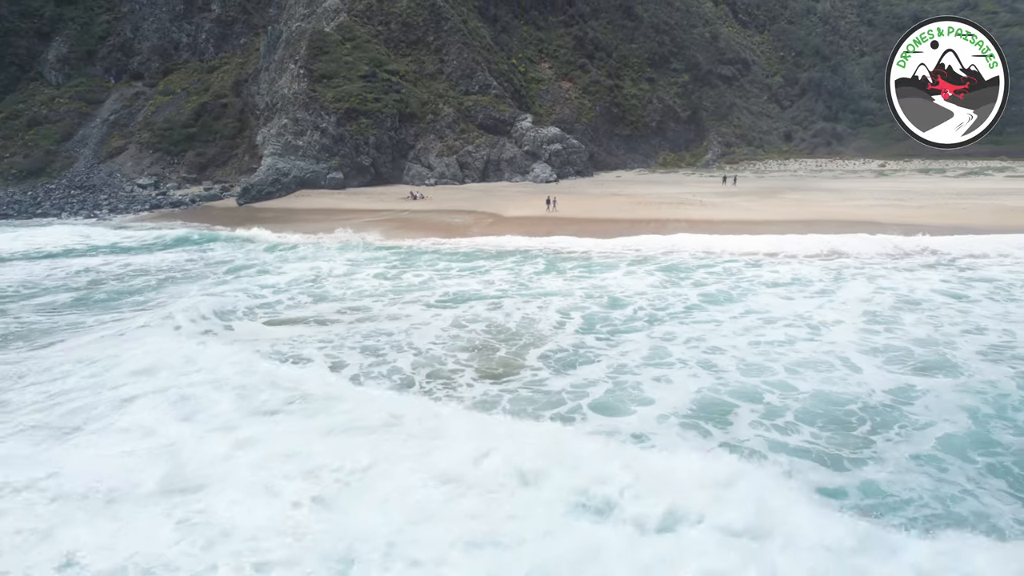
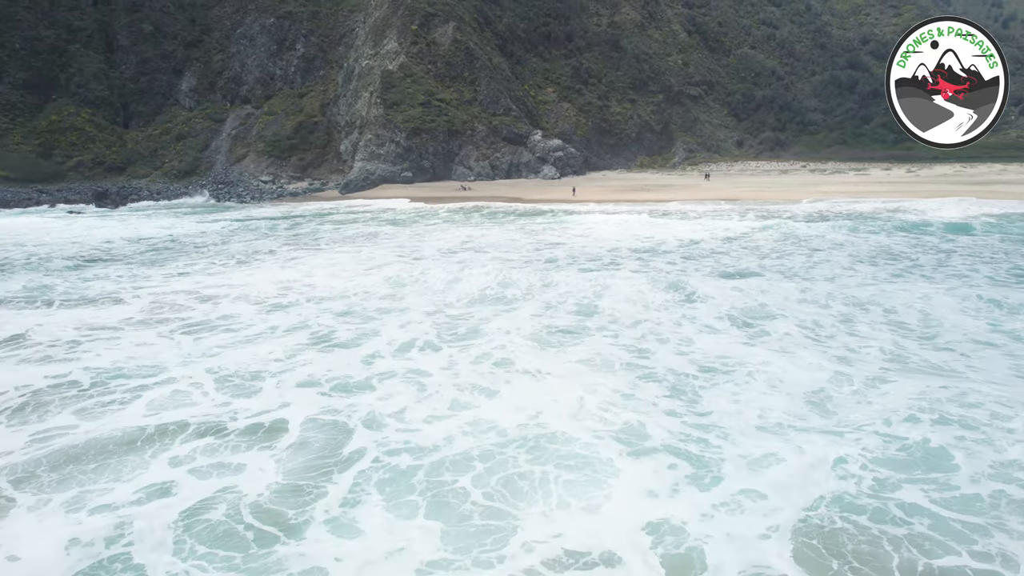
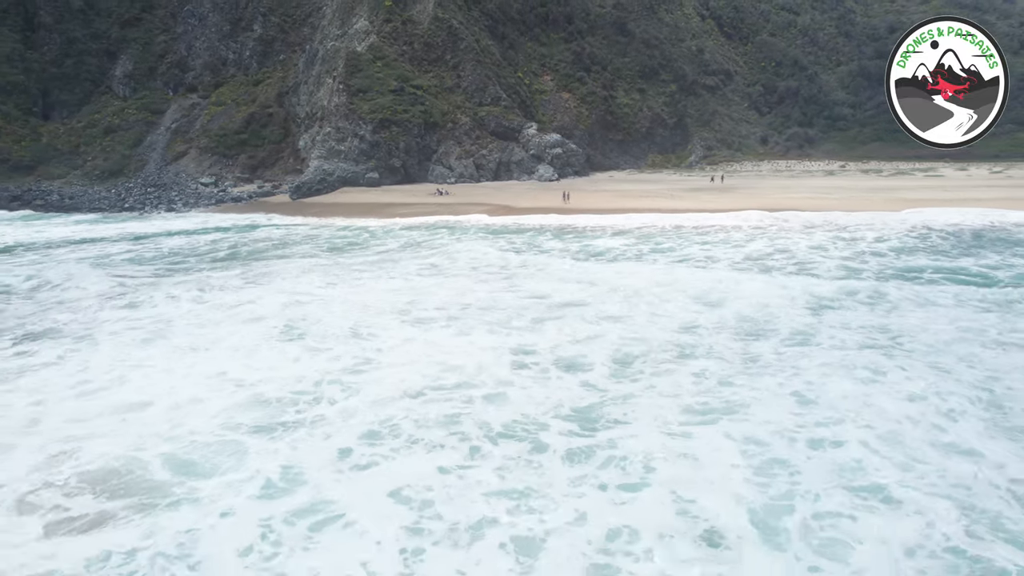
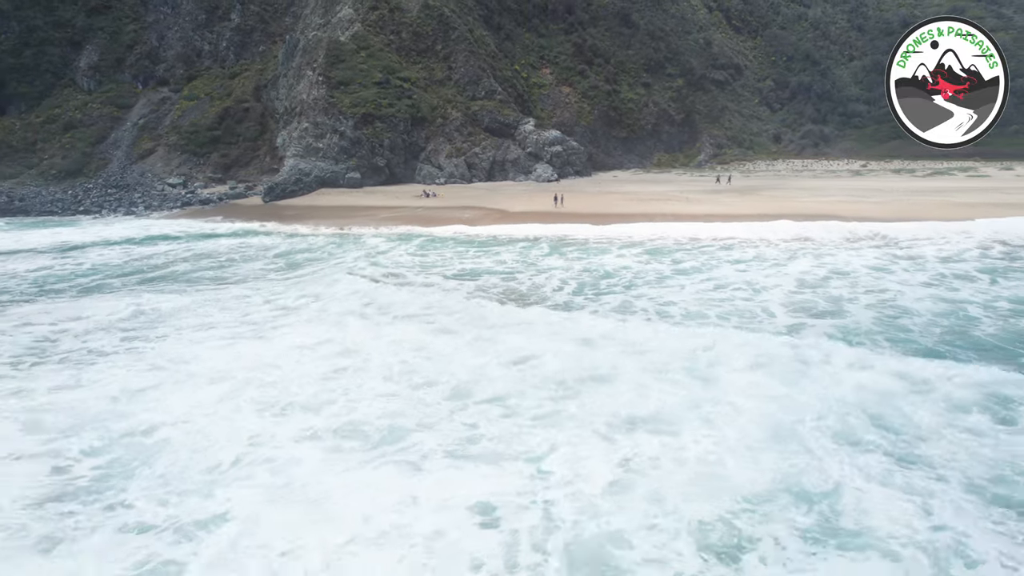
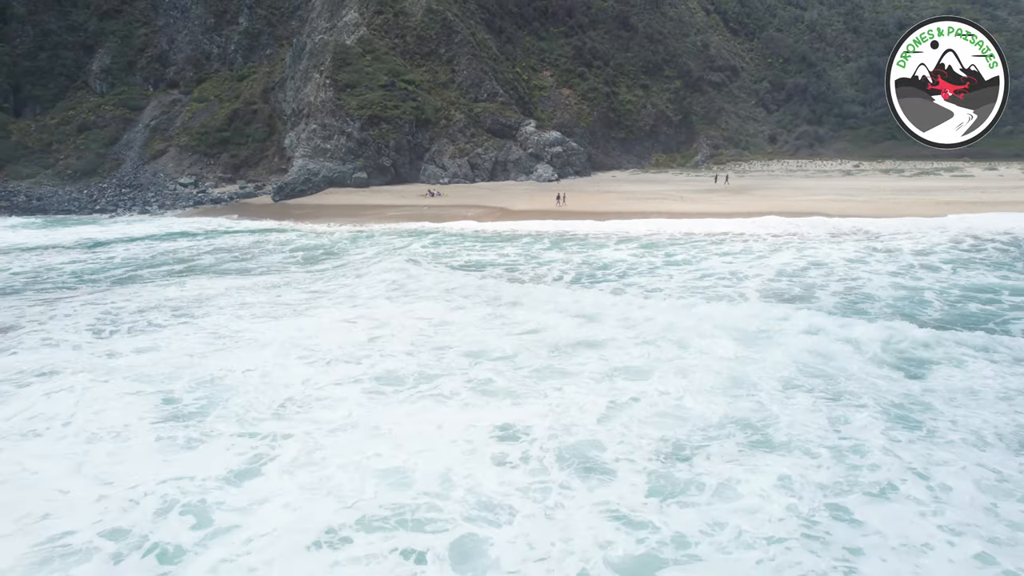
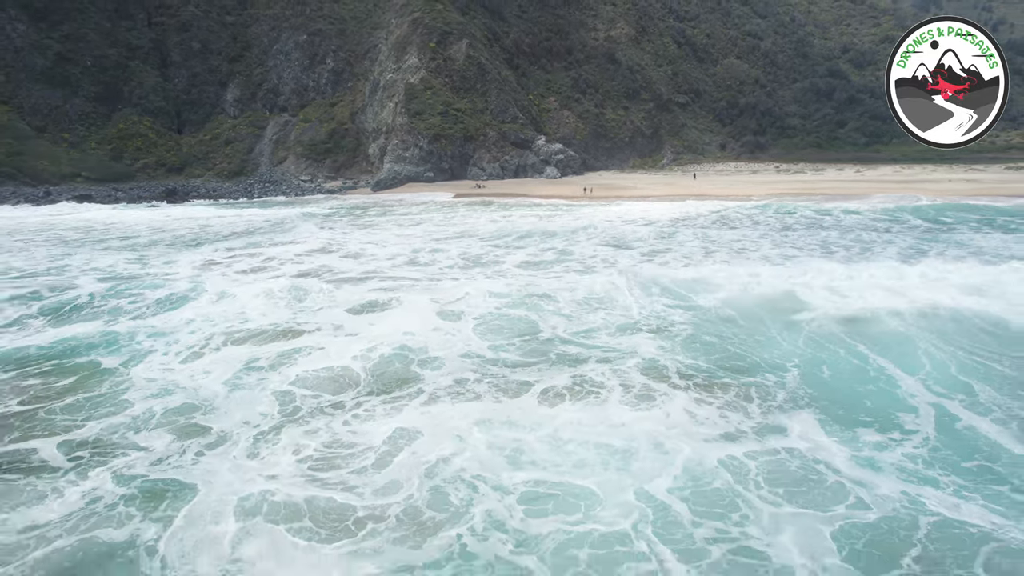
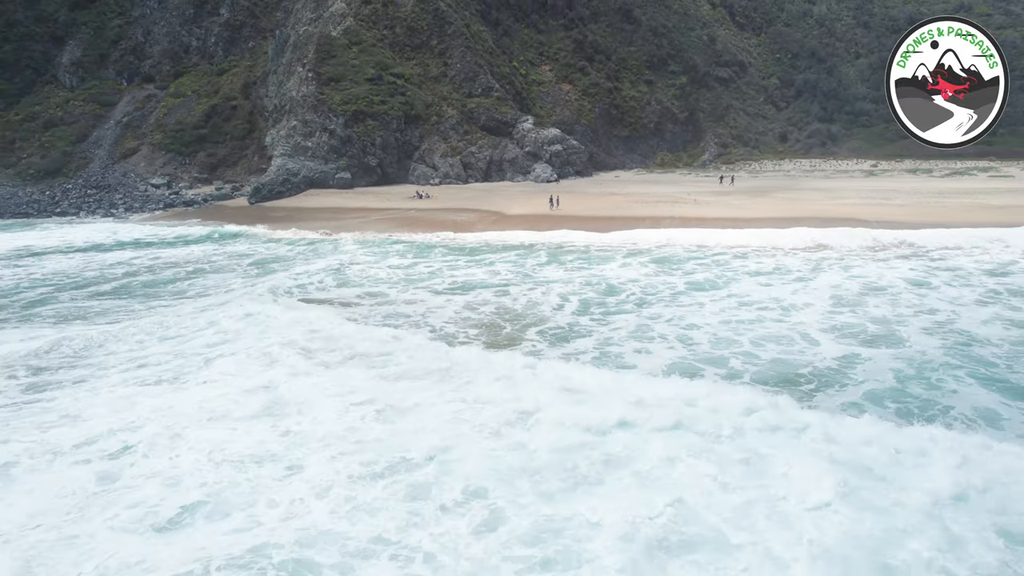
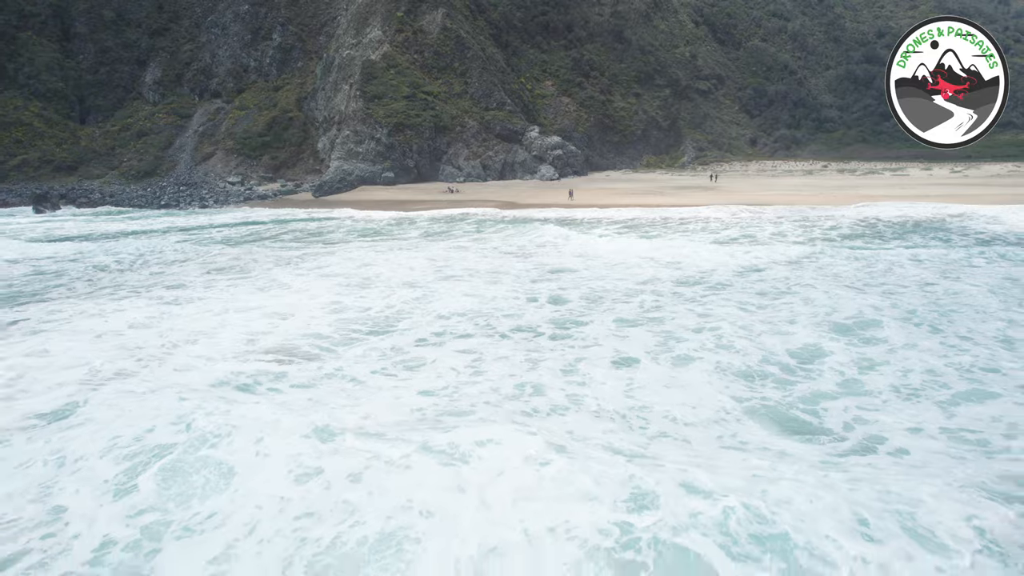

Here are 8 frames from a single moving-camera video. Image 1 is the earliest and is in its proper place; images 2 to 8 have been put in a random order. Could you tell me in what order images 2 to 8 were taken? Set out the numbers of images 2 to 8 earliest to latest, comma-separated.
7, 4, 5, 3, 8, 2, 6
